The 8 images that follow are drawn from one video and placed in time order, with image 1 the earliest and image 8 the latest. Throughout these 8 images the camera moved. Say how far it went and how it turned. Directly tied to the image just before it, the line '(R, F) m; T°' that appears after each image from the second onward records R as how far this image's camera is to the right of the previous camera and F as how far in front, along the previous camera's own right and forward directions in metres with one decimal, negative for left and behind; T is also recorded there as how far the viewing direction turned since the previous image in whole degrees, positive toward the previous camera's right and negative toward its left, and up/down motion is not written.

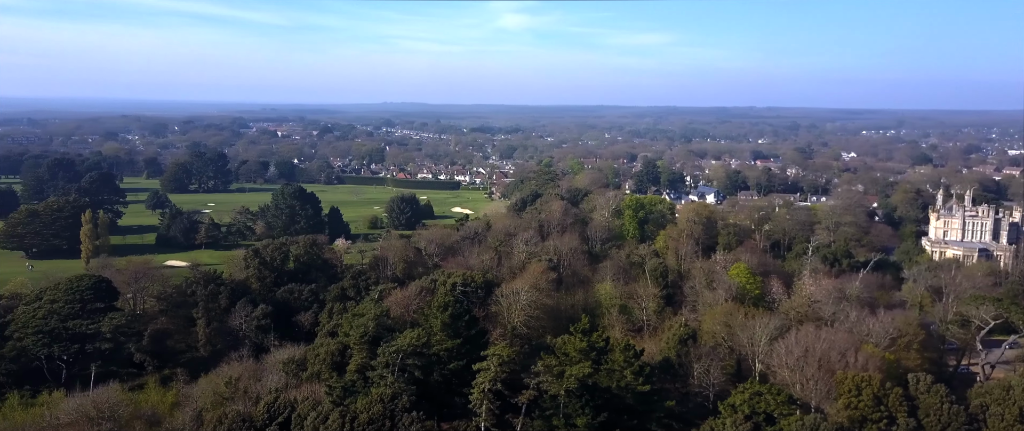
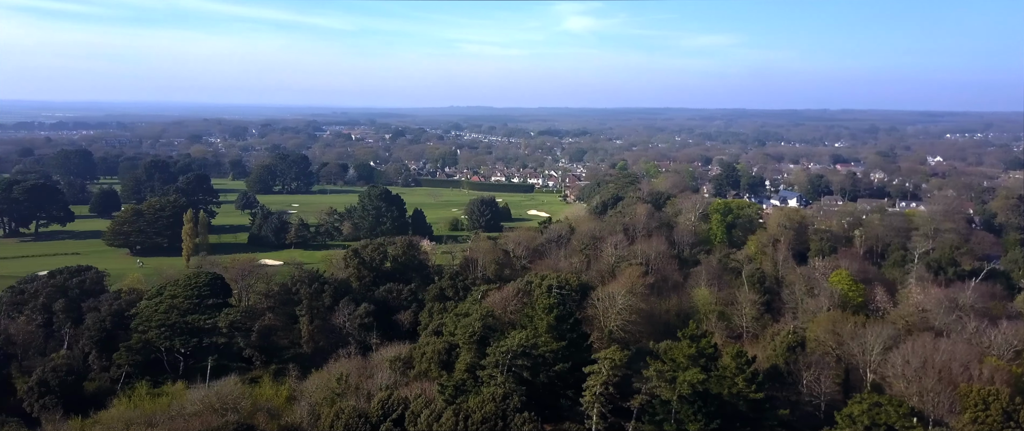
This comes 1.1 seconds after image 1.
(-0.6, -0.4) m; -6°
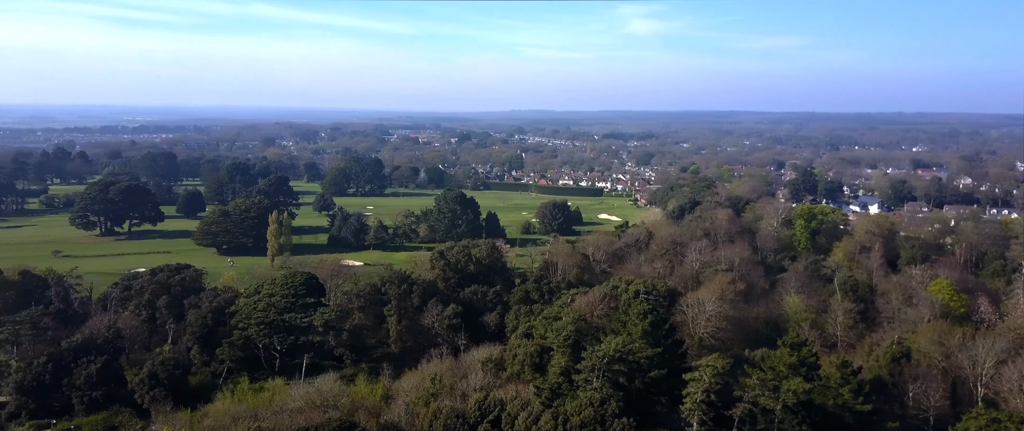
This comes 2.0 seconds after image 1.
(-0.5, -0.1) m; -5°
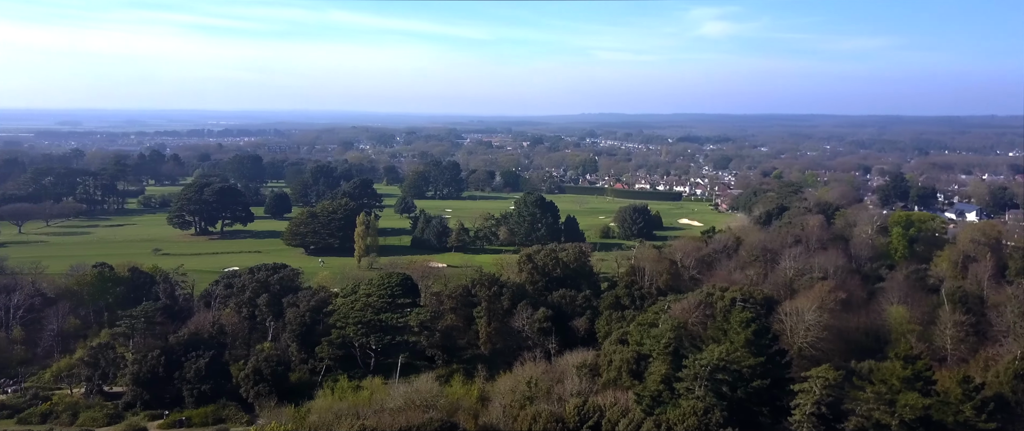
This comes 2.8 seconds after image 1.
(-0.4, +0.1) m; -5°
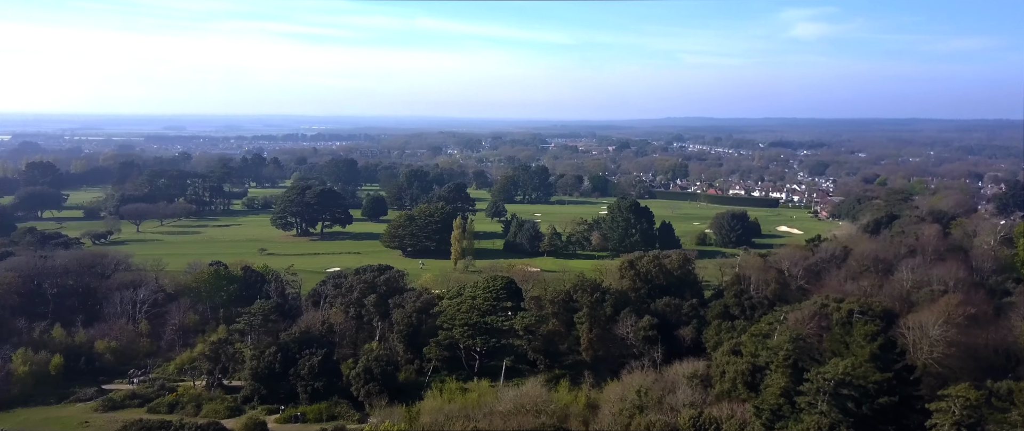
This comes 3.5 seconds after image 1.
(-0.4, +0.3) m; -6°
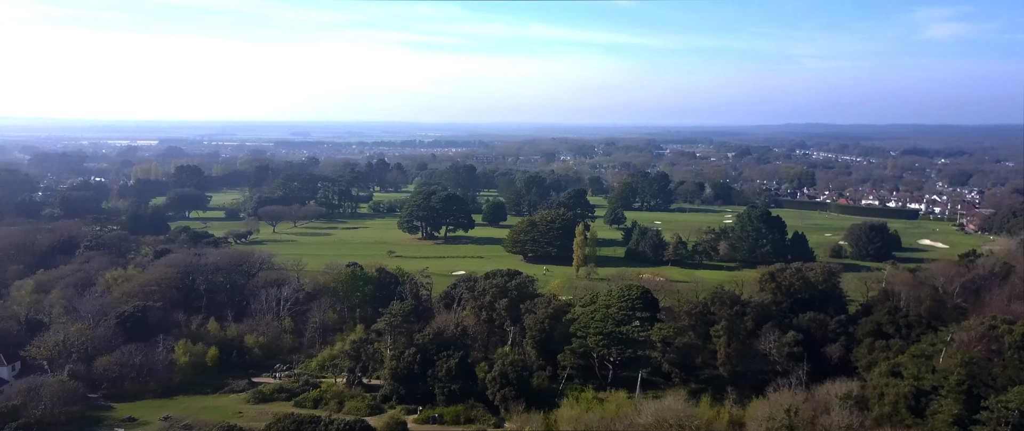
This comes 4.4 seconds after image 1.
(-0.5, -0.3) m; -8°
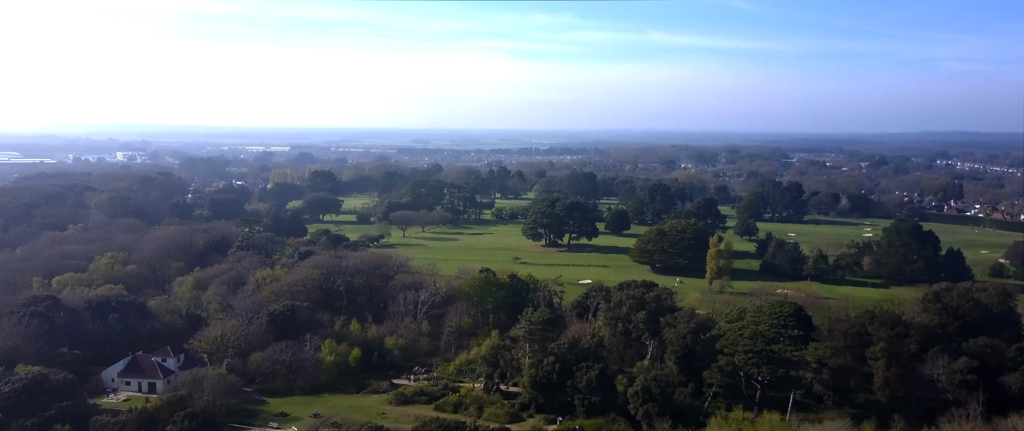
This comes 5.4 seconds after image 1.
(-0.7, +0.1) m; -8°
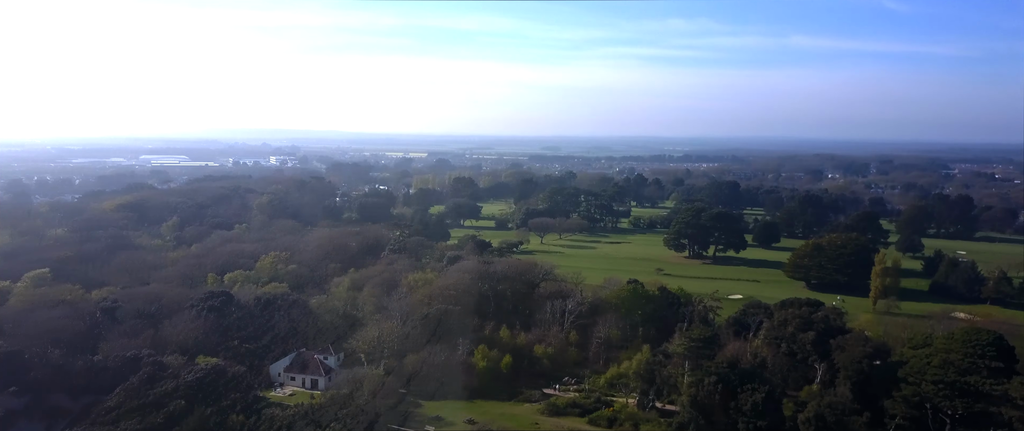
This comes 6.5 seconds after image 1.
(-0.9, +0.8) m; -9°
